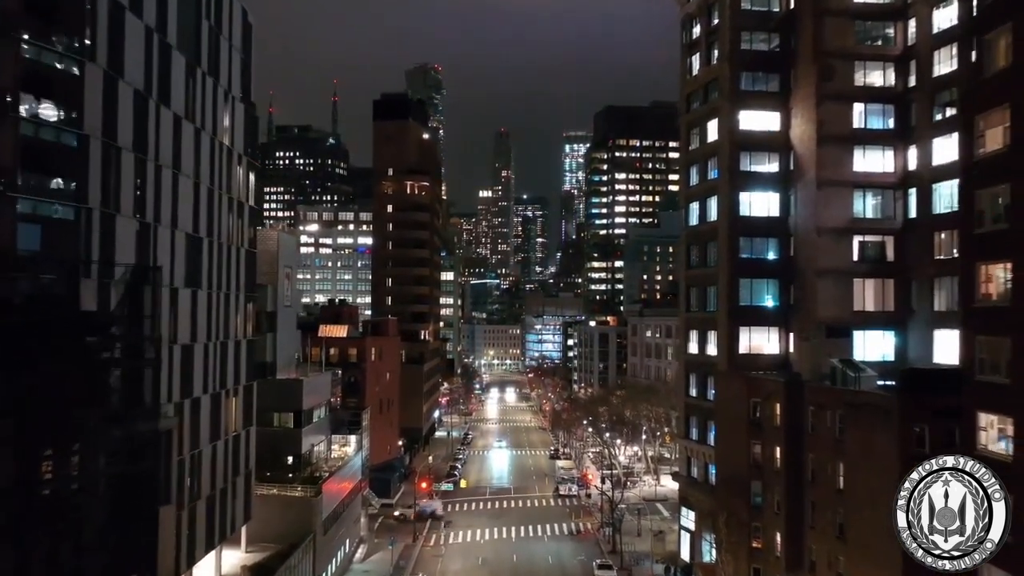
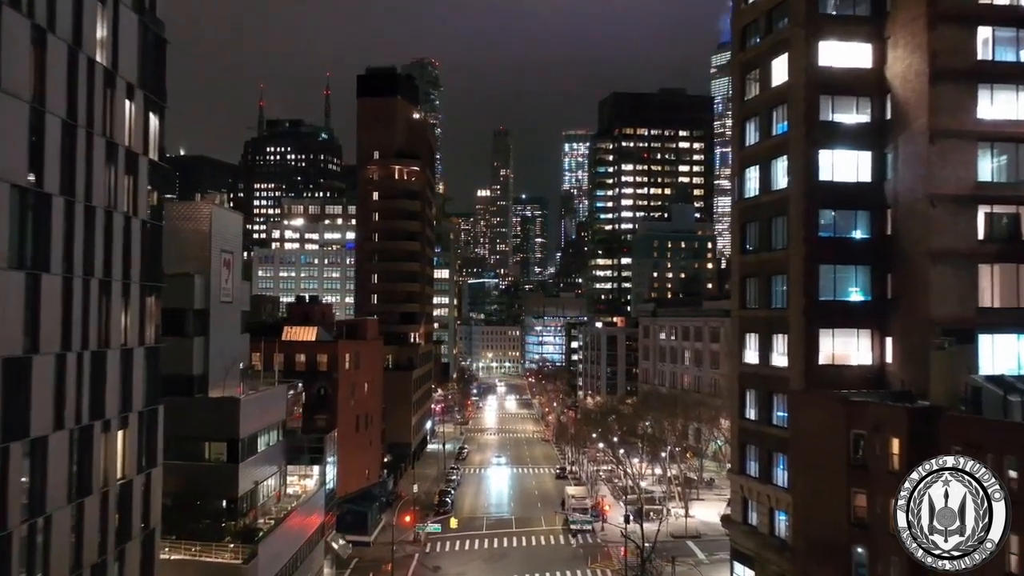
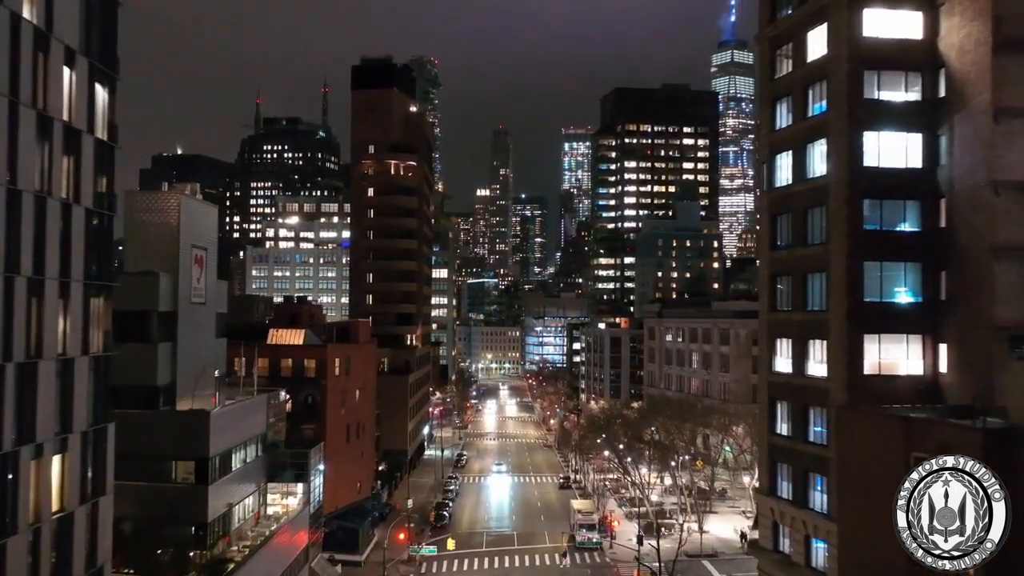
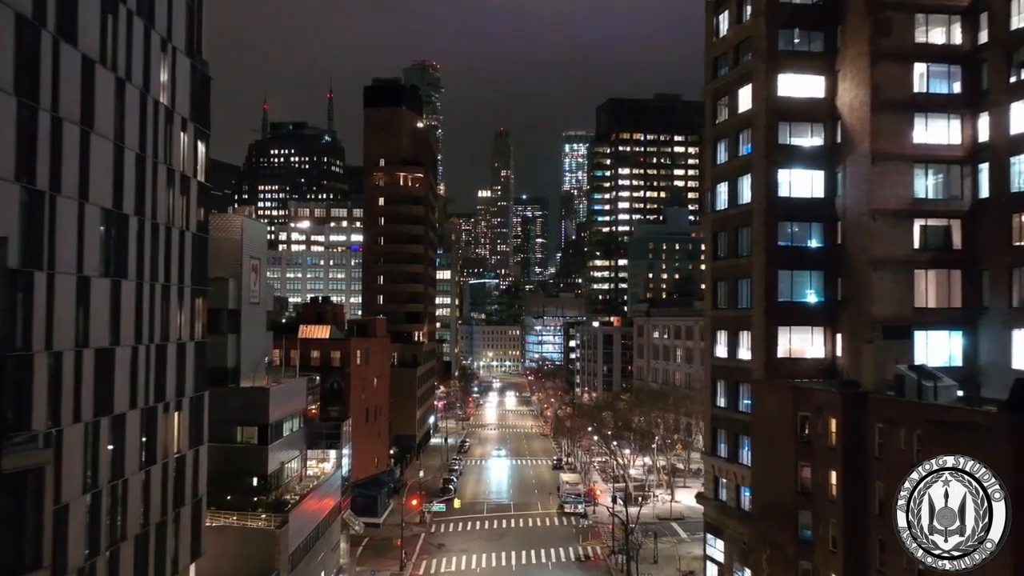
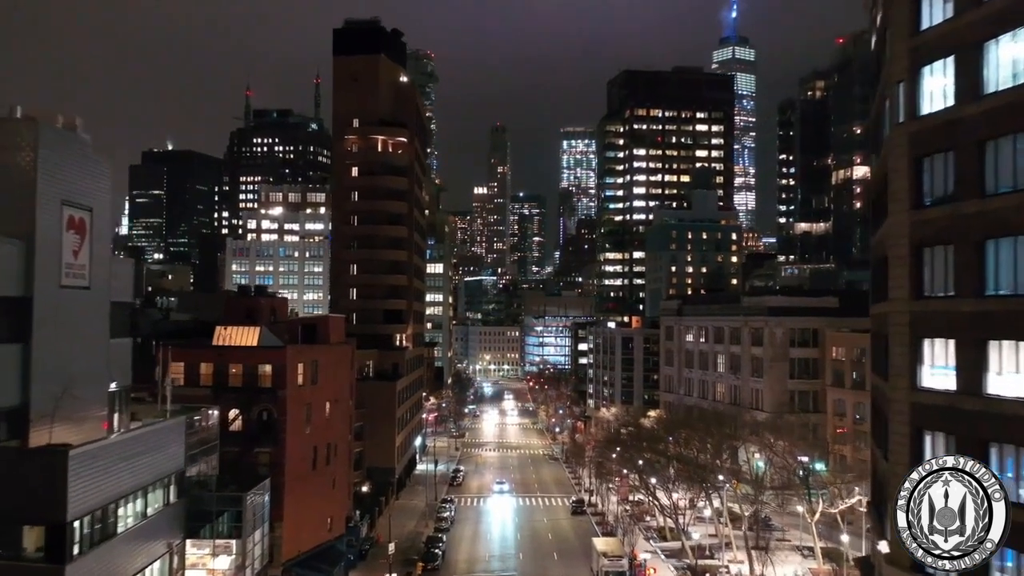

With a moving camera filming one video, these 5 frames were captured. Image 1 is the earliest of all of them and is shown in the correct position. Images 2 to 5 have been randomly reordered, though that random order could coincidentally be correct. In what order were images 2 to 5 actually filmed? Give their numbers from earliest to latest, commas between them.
4, 2, 3, 5
